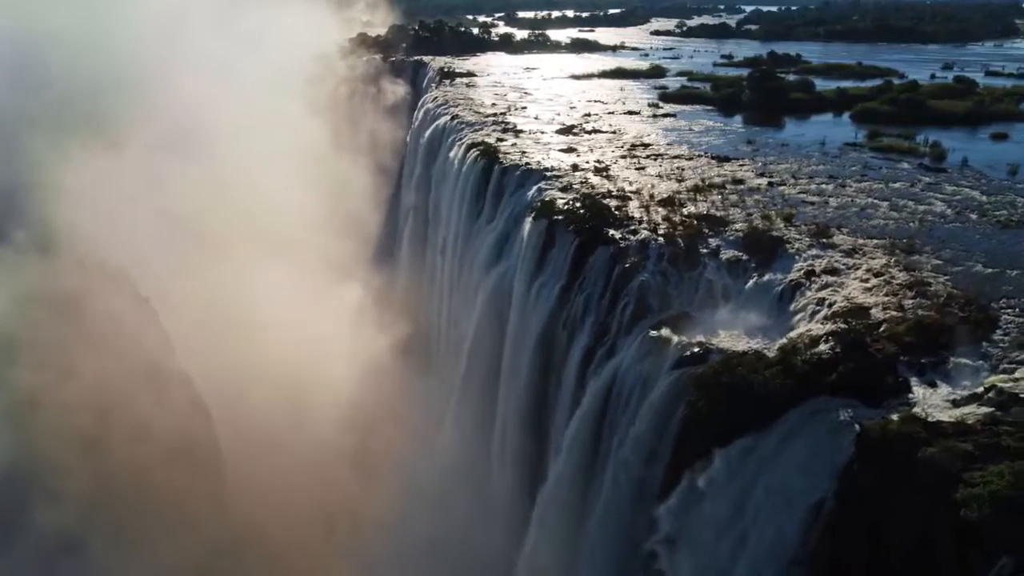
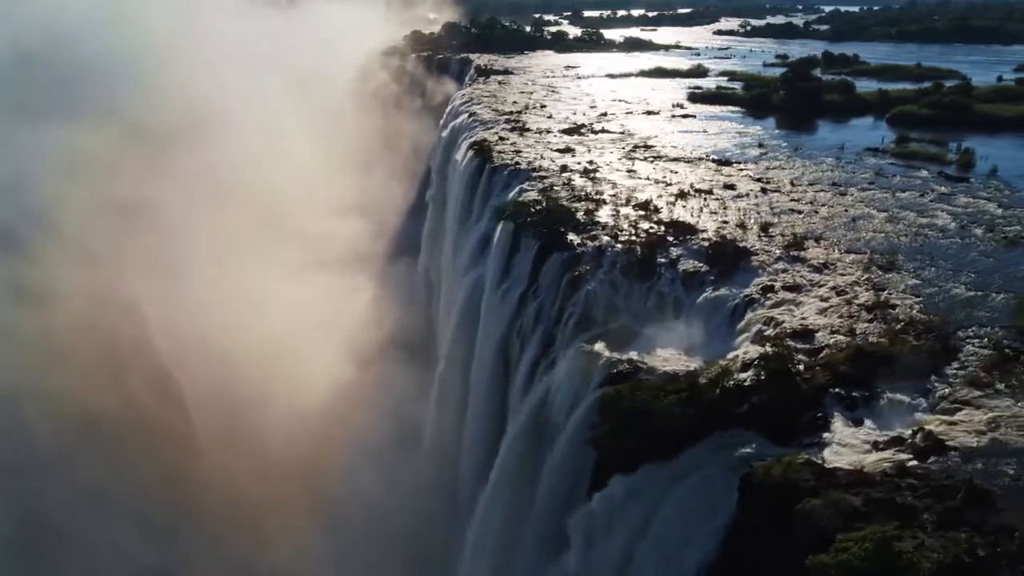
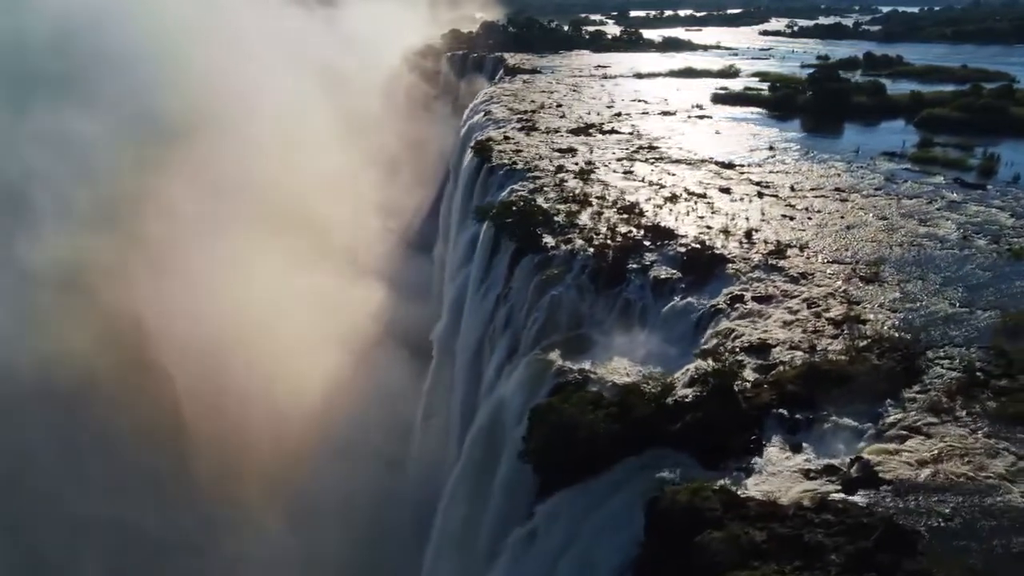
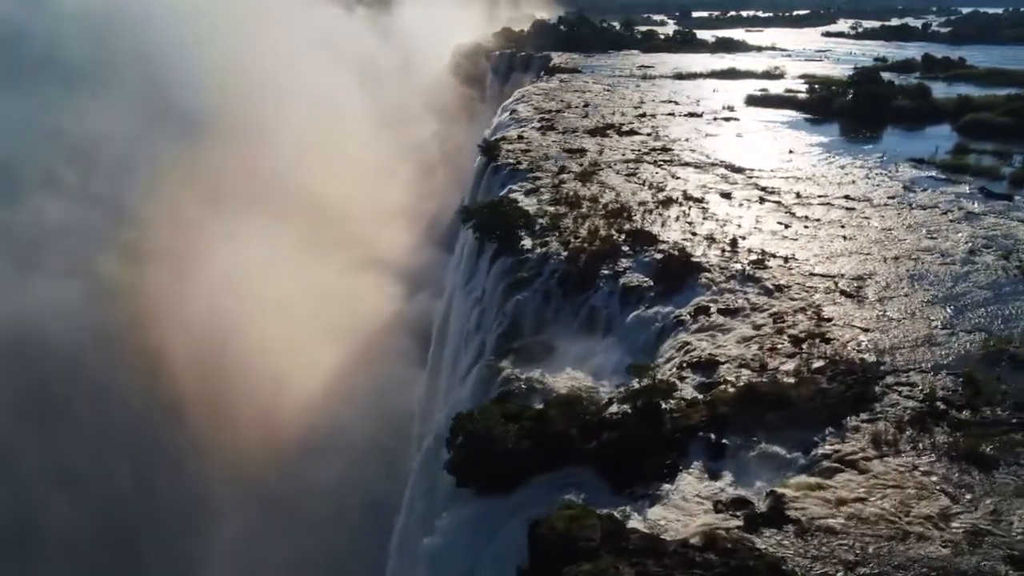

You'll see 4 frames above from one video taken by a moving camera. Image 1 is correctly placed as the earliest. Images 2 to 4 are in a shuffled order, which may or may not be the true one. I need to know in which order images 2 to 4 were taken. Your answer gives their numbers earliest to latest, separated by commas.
2, 3, 4
